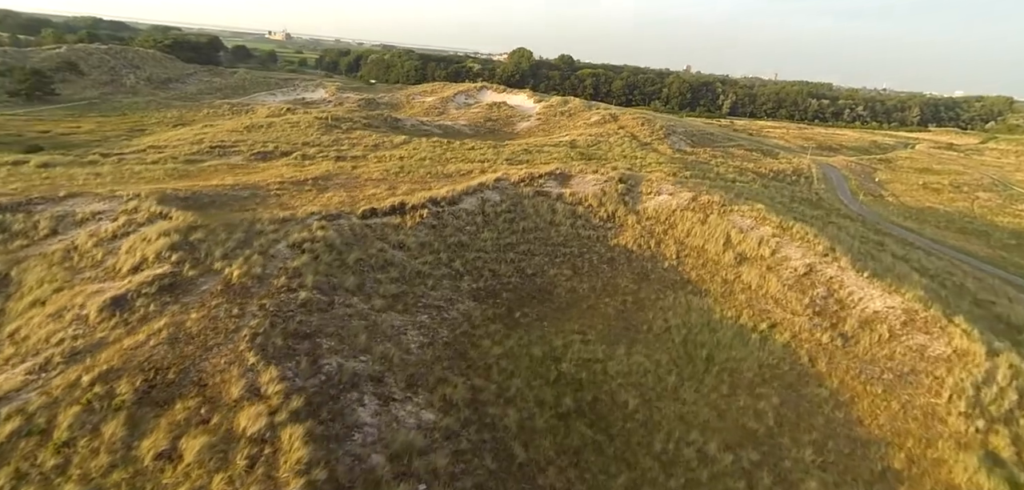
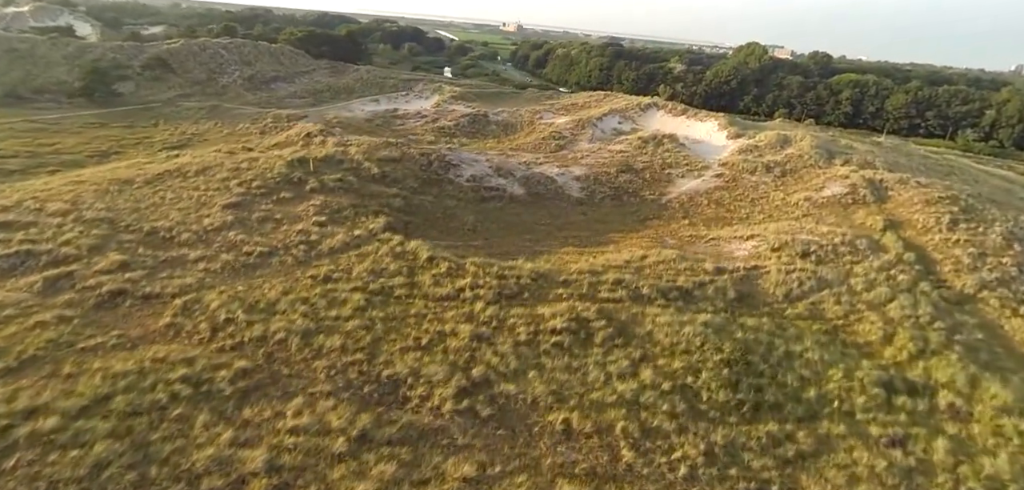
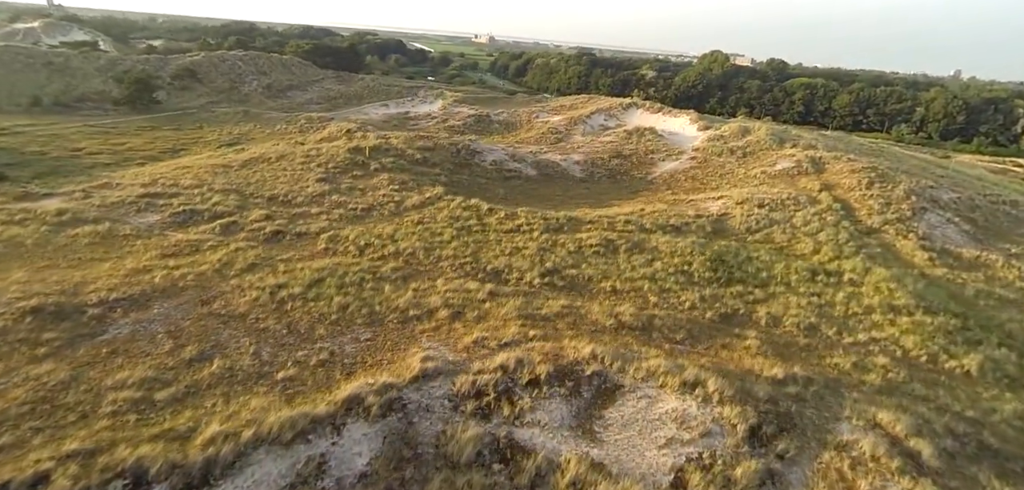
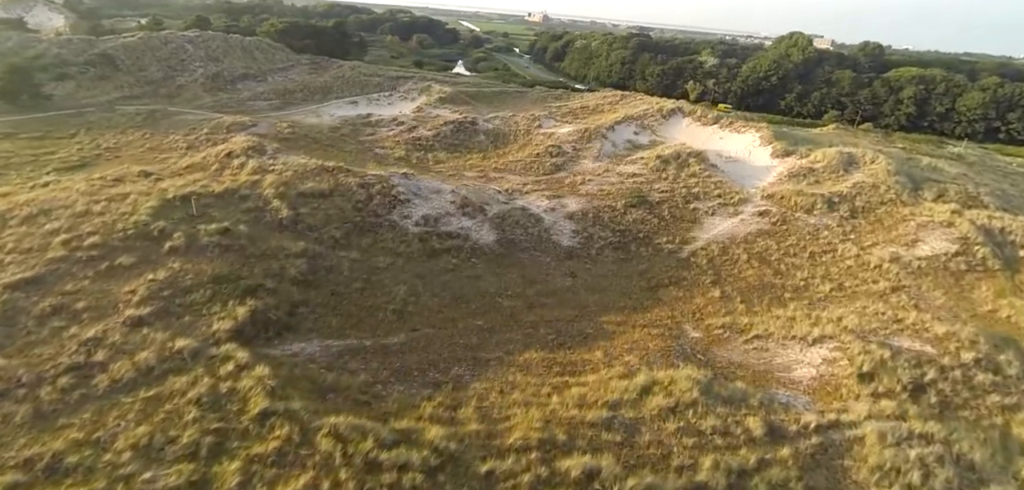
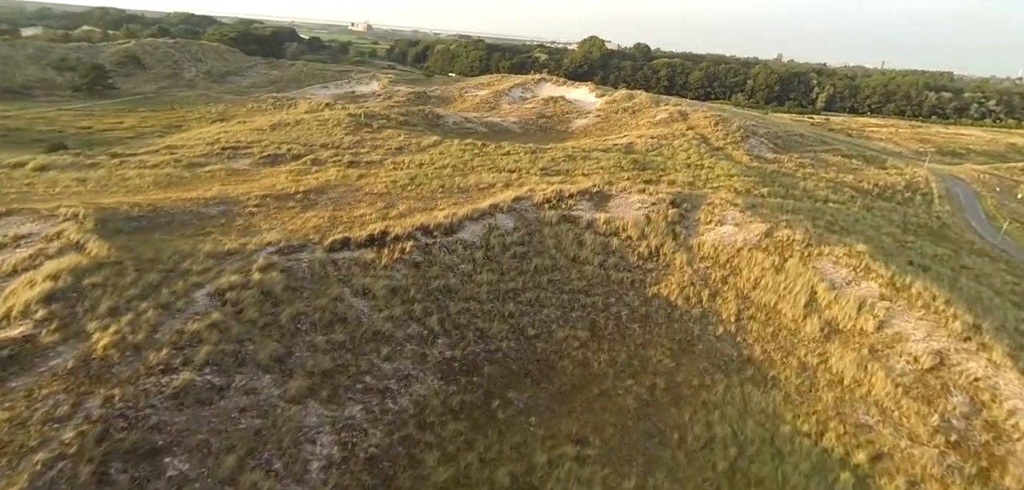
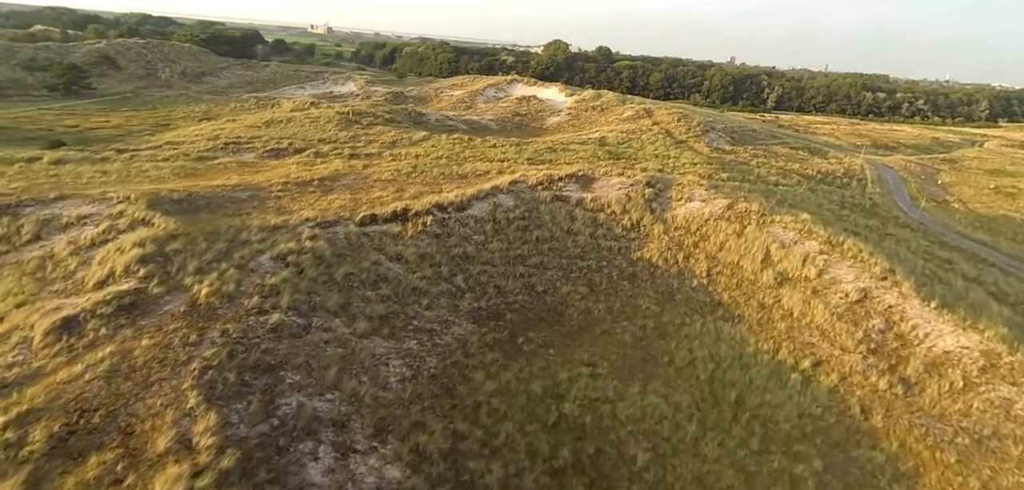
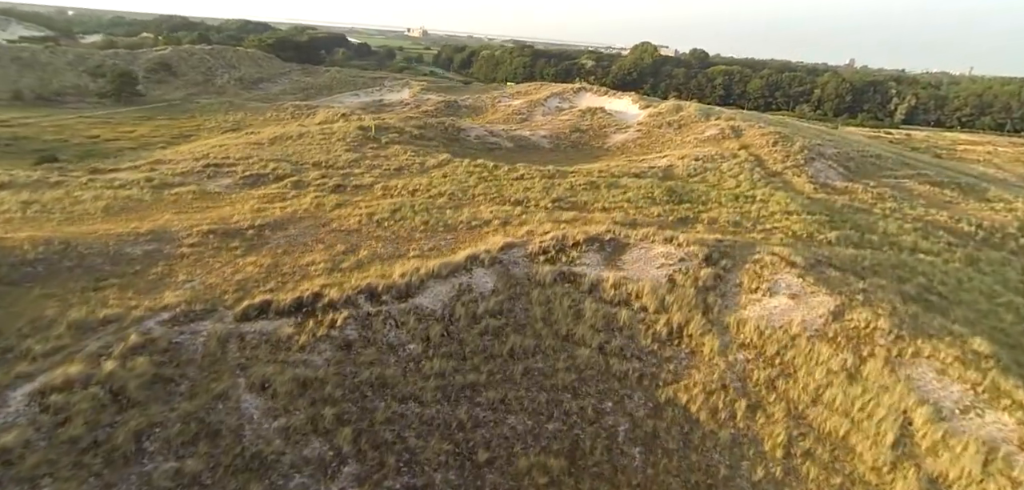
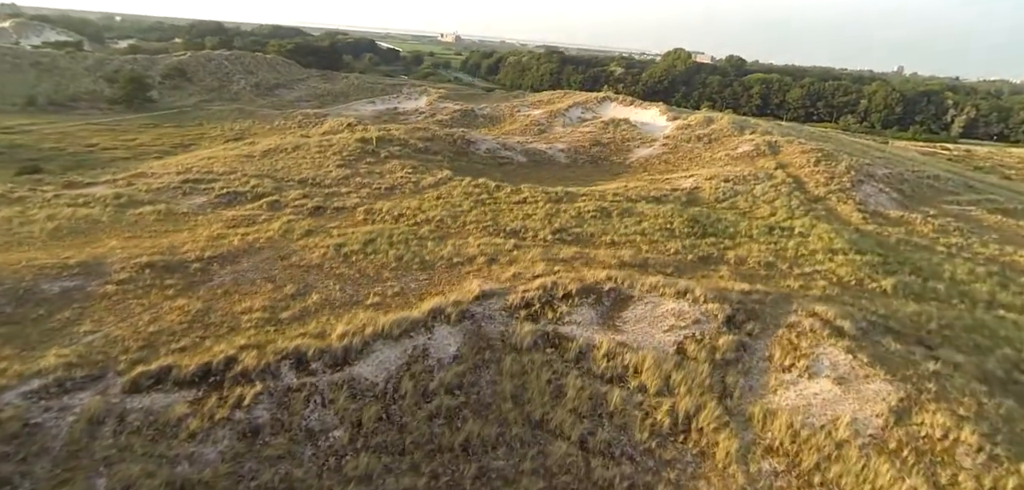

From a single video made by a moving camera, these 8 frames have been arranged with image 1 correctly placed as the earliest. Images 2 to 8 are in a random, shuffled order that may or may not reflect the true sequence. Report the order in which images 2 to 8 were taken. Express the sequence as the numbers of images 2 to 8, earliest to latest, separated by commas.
6, 5, 7, 8, 3, 2, 4
